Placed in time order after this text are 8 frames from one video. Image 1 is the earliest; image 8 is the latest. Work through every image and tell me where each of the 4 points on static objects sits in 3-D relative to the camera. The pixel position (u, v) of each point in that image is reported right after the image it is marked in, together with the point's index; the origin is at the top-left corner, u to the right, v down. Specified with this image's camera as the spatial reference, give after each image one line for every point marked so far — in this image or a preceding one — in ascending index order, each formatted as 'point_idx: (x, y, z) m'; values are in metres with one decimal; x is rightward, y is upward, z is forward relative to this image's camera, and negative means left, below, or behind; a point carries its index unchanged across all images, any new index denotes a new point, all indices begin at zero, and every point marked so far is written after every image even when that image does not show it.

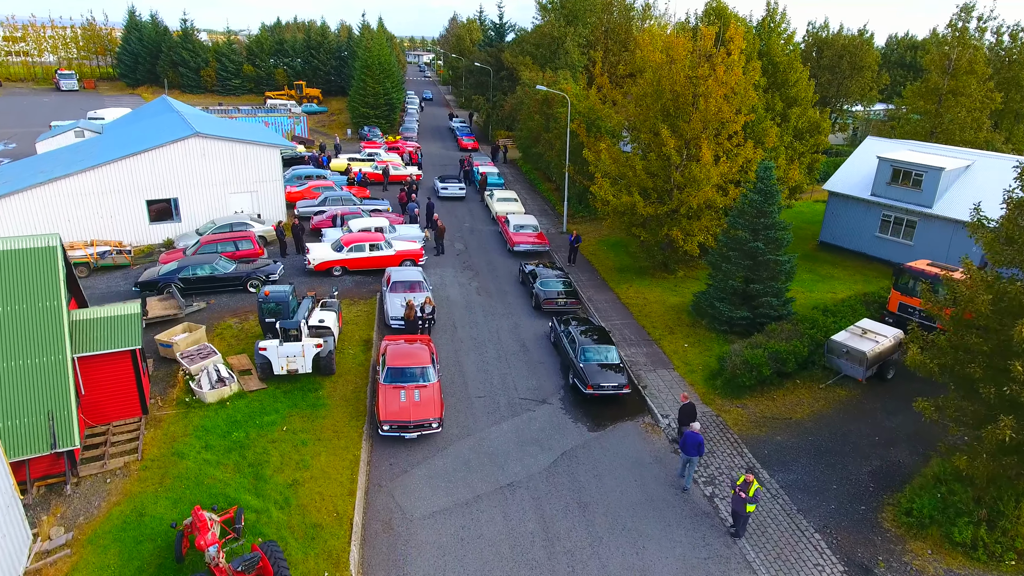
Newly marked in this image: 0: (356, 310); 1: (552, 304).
0: (-3.8, -0.6, +18.6) m
1: (+1.0, -0.4, +19.1) m
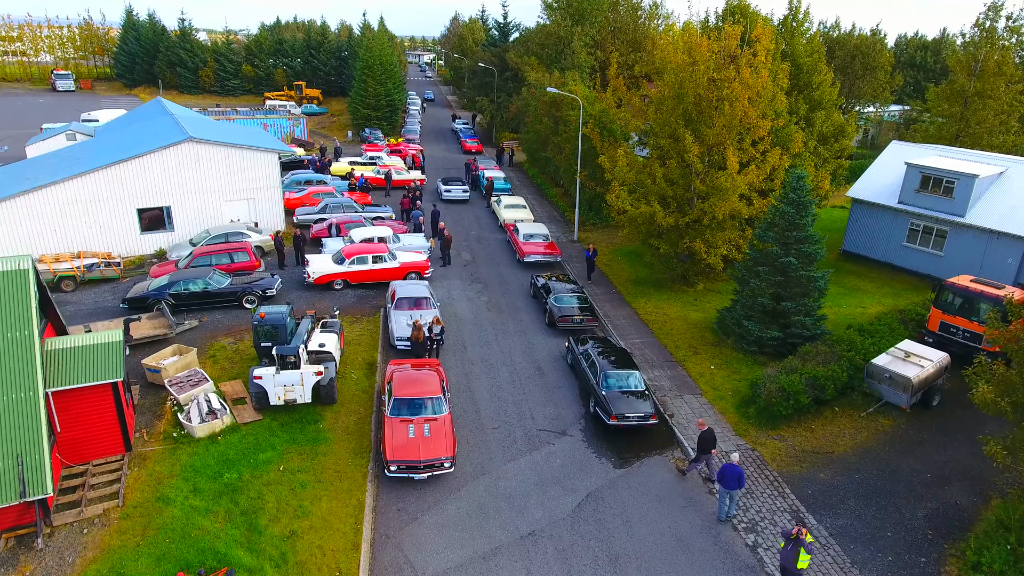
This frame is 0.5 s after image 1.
0: (-3.5, -0.9, +17.4) m
1: (+1.3, -0.8, +17.9) m
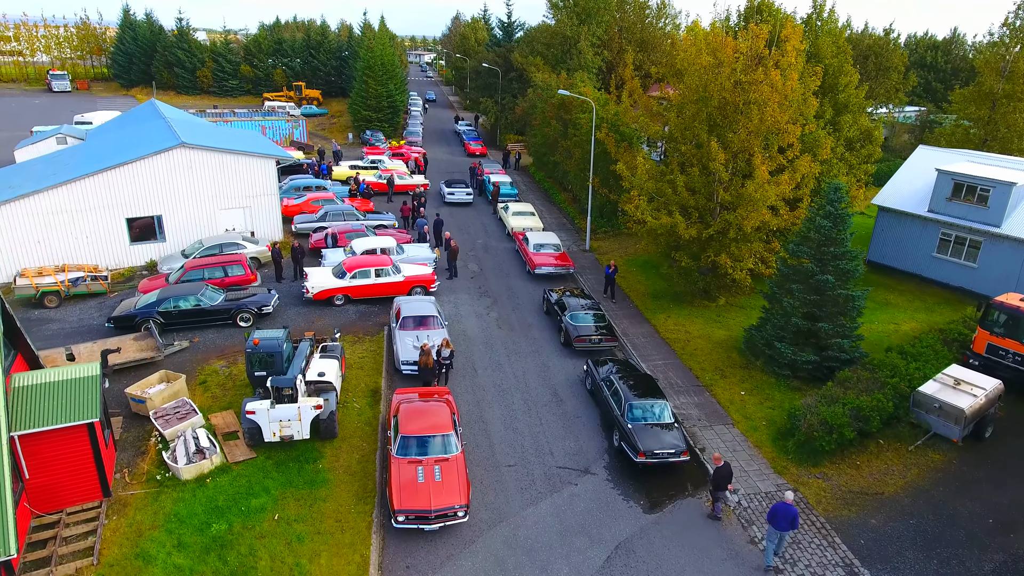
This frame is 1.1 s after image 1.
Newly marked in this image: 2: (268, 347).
0: (-3.2, -1.3, +16.2) m
1: (+1.6, -1.2, +16.7) m
2: (-4.0, -1.0, +12.6) m
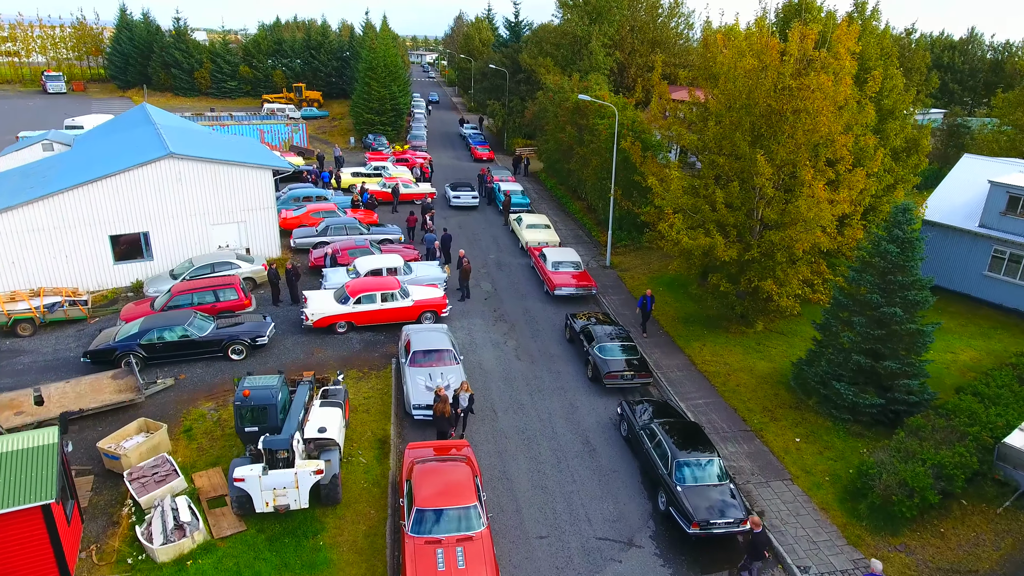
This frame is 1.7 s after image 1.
0: (-2.8, -1.9, +14.5) m
1: (+2.0, -1.8, +15.0) m
2: (-3.6, -1.6, +10.9) m
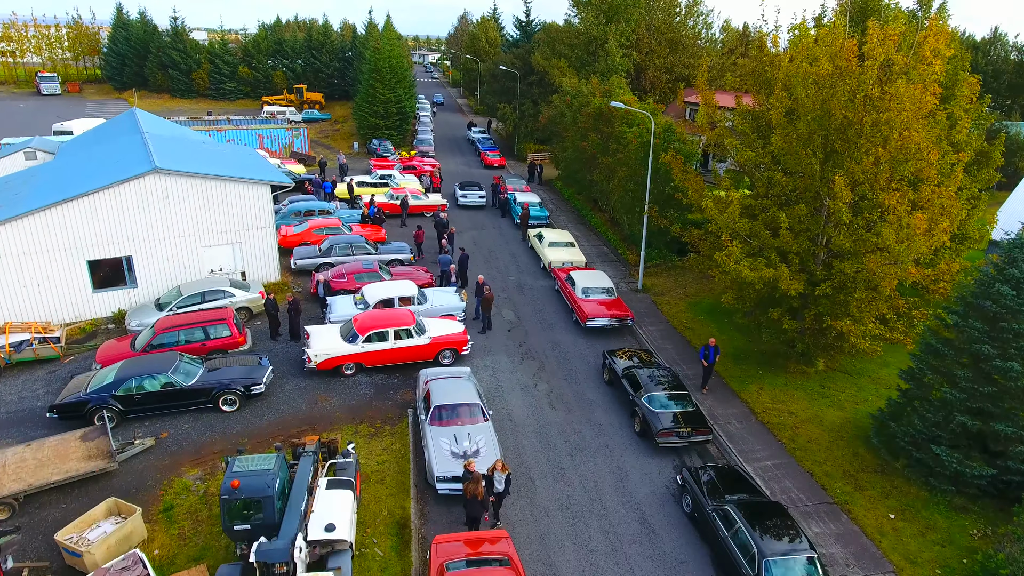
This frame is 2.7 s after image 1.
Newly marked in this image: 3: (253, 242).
0: (-2.1, -2.6, +12.3) m
1: (+2.7, -2.5, +12.9) m
2: (-3.0, -2.3, +8.8) m
3: (-6.6, +1.2, +19.4) m
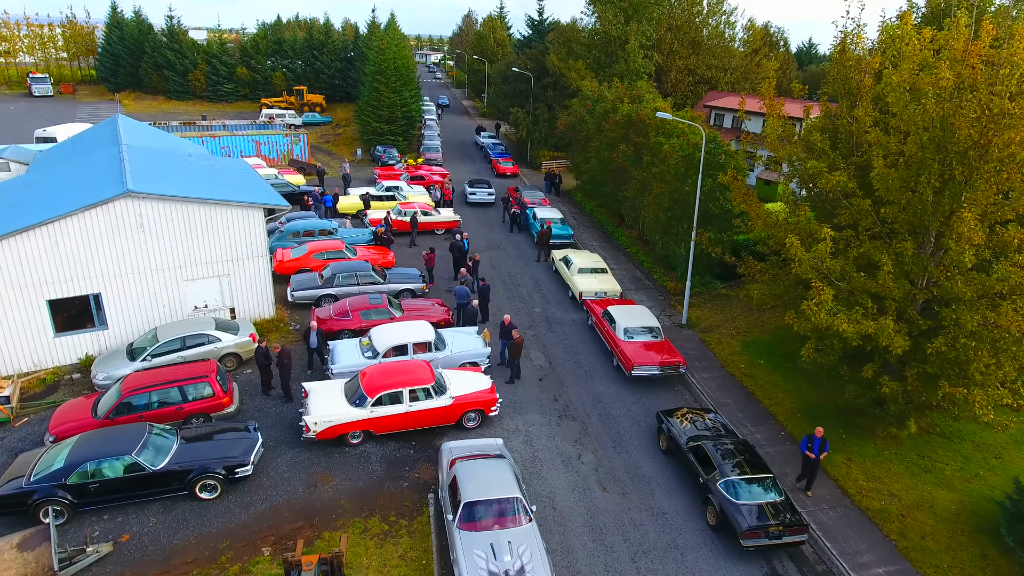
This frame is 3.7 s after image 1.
0: (-1.5, -3.5, +9.8) m
1: (+3.3, -3.4, +10.3) m
2: (-2.3, -3.2, +6.2) m
3: (-5.9, +0.3, +16.9) m
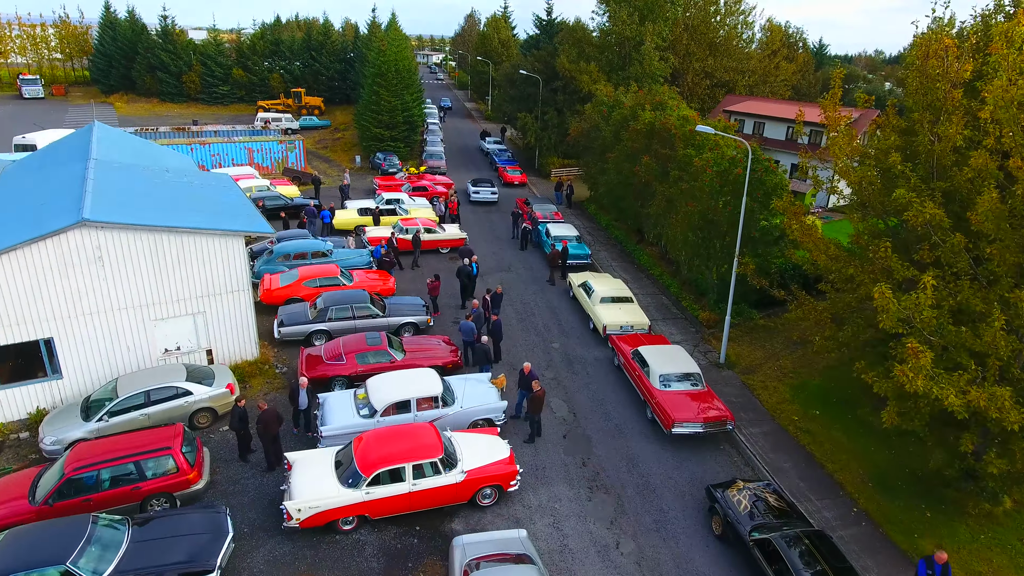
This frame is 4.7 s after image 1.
0: (-1.2, -4.3, +7.7) m
1: (+3.7, -4.1, +8.2) m
2: (-2.0, -3.9, +4.1) m
3: (-5.6, -0.4, +14.7) m
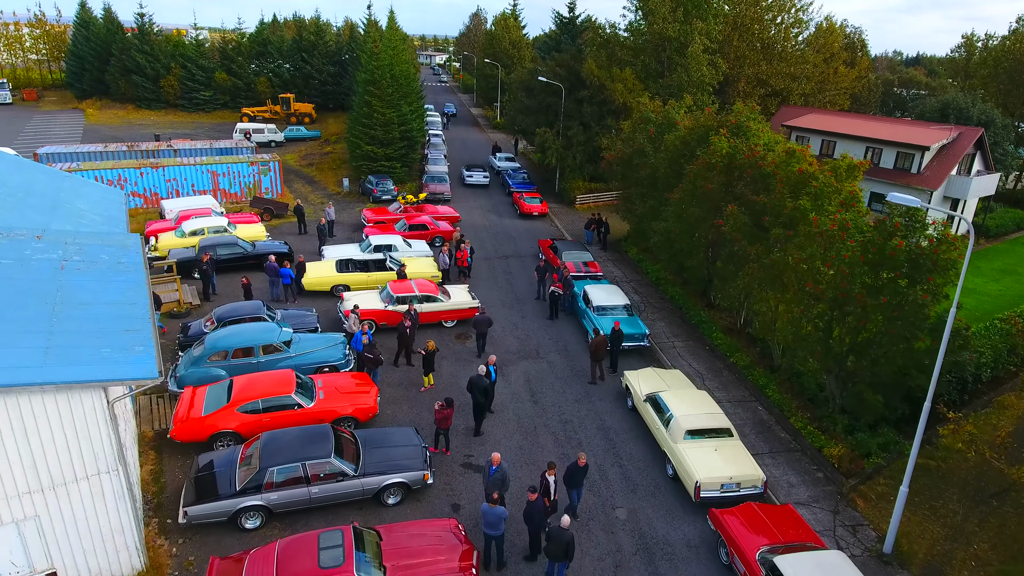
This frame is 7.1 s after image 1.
0: (-0.6, -6.3, +1.6) m
1: (+4.2, -6.2, +2.1) m
2: (-1.4, -6.0, -2.0) m
3: (-5.0, -2.5, +8.7) m
